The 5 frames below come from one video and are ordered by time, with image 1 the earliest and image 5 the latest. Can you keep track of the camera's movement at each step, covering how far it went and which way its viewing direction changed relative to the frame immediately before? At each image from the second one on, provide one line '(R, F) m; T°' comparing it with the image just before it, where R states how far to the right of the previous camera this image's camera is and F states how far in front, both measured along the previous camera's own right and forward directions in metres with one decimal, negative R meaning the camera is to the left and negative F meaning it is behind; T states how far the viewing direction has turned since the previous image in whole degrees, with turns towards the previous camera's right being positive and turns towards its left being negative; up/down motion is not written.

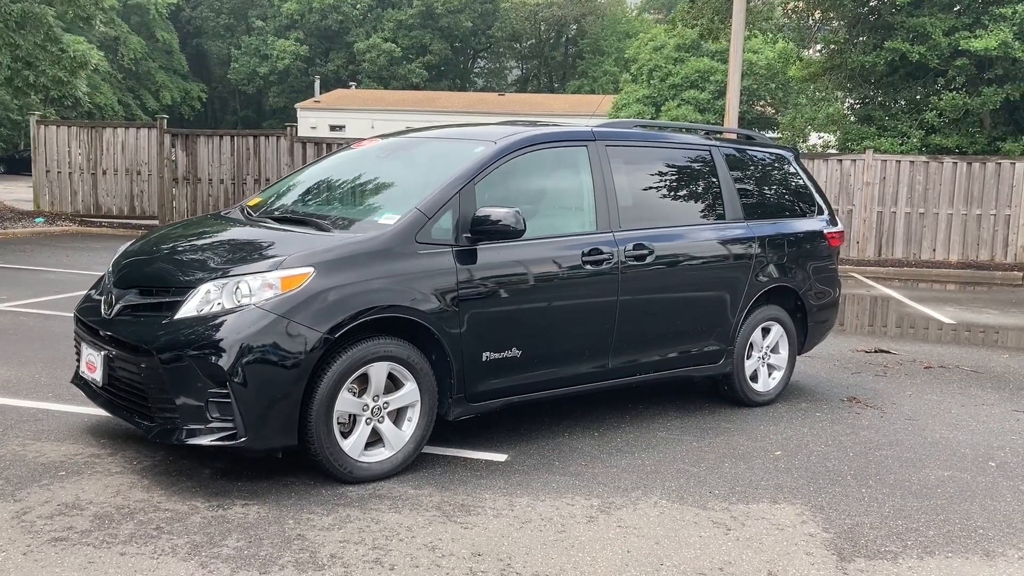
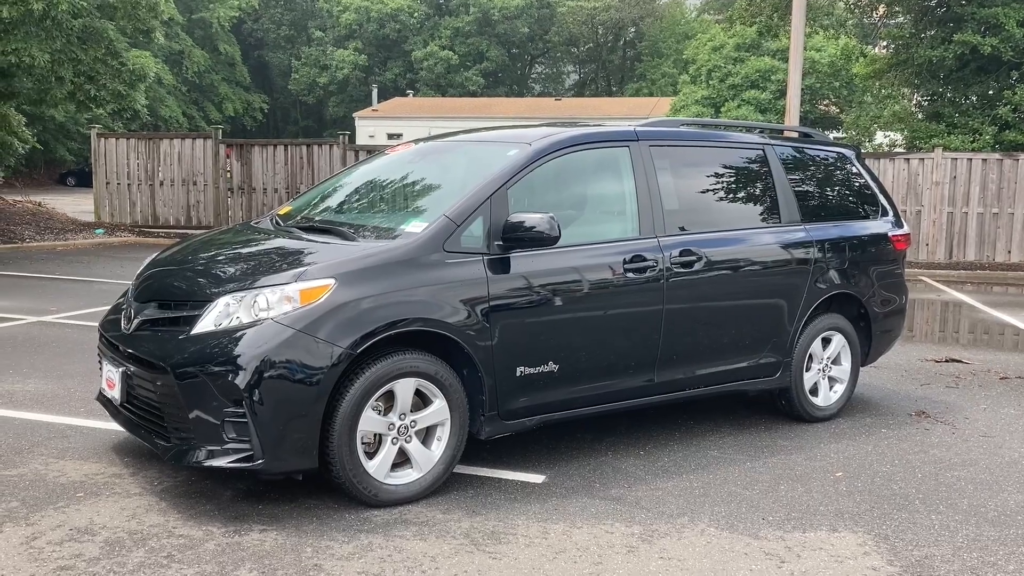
(+0.1, +0.3) m; -4°
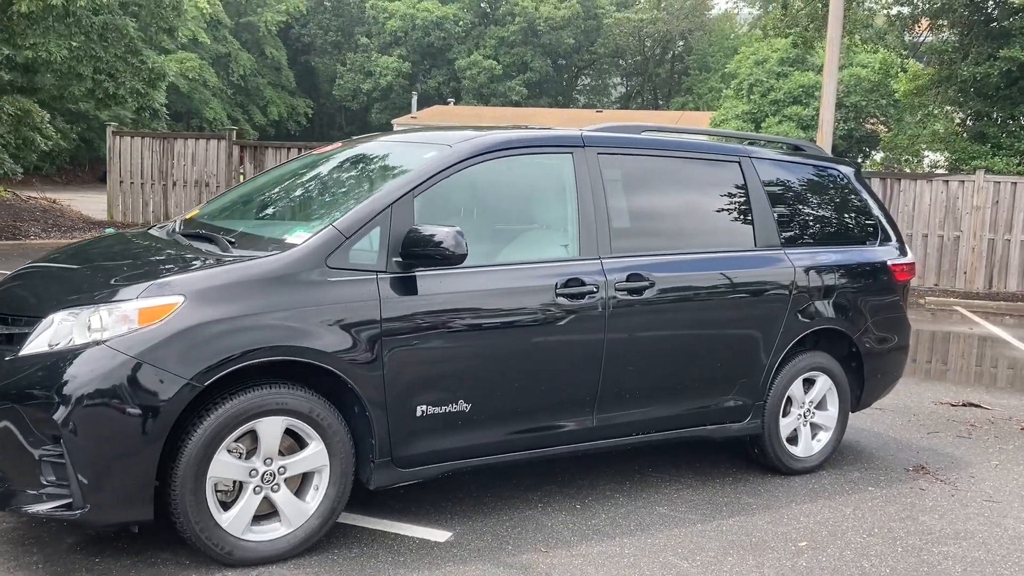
(+0.6, +0.6) m; -3°
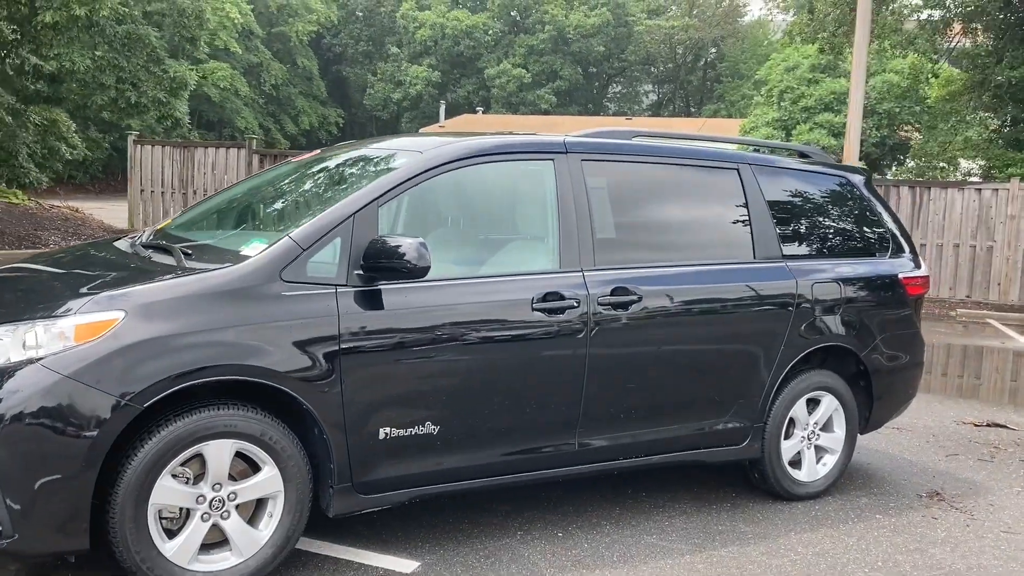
(+0.2, +0.2) m; -2°
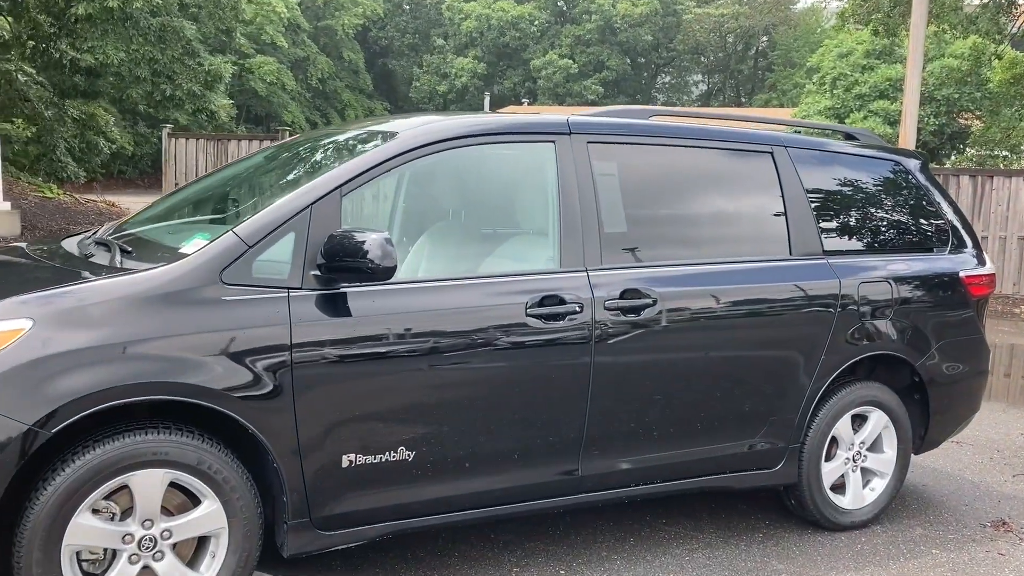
(+0.2, +0.5) m; -3°
